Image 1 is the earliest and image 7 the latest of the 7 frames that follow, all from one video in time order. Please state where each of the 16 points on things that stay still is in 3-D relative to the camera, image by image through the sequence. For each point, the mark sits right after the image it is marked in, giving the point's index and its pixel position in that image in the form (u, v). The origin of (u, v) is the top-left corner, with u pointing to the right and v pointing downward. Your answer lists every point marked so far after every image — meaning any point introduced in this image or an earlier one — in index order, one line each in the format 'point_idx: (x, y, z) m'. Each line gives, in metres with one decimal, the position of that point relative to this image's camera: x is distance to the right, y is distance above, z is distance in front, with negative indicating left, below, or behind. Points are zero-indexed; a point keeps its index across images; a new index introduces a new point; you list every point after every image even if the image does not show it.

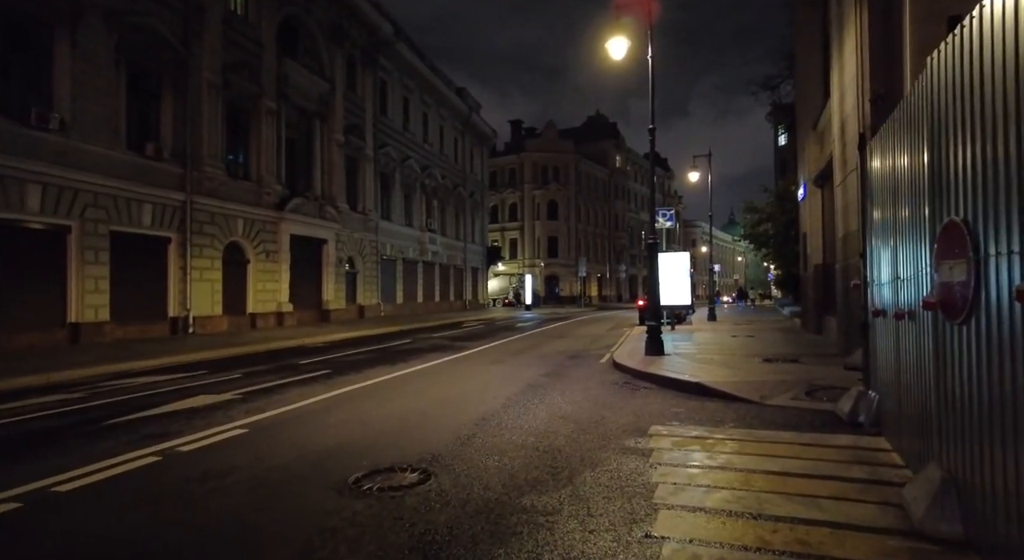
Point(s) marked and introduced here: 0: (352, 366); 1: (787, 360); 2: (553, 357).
0: (-3.9, -2.1, +14.3) m
1: (+5.5, -1.6, +11.6) m
2: (+1.1, -2.0, +14.9) m
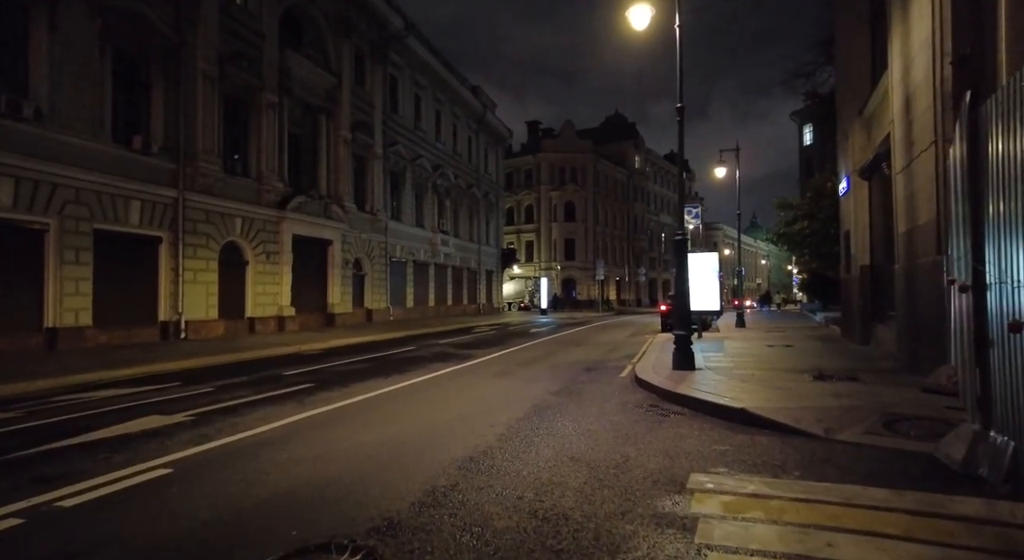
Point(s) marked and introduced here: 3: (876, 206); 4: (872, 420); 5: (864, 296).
0: (-3.8, -2.2, +12.8) m
1: (+5.6, -1.6, +9.7) m
2: (+1.3, -2.1, +13.2) m
3: (+9.7, +2.0, +15.3) m
4: (+4.2, -1.6, +6.8) m
5: (+9.7, -0.4, +15.8) m
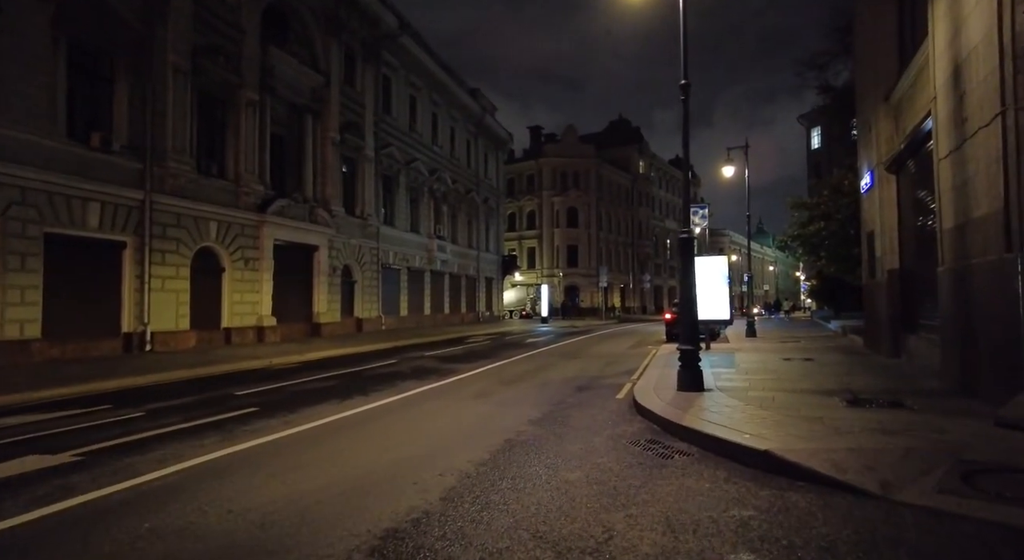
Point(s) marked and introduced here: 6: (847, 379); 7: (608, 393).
0: (-4.2, -2.3, +11.1) m
1: (+5.2, -1.7, +8.0) m
2: (+0.9, -2.2, +11.5) m
3: (+9.4, +1.8, +13.6) m
4: (+3.8, -1.7, +5.1) m
5: (+9.4, -0.6, +14.1) m
6: (+5.9, -1.8, +10.2) m
7: (+1.8, -2.1, +10.8) m
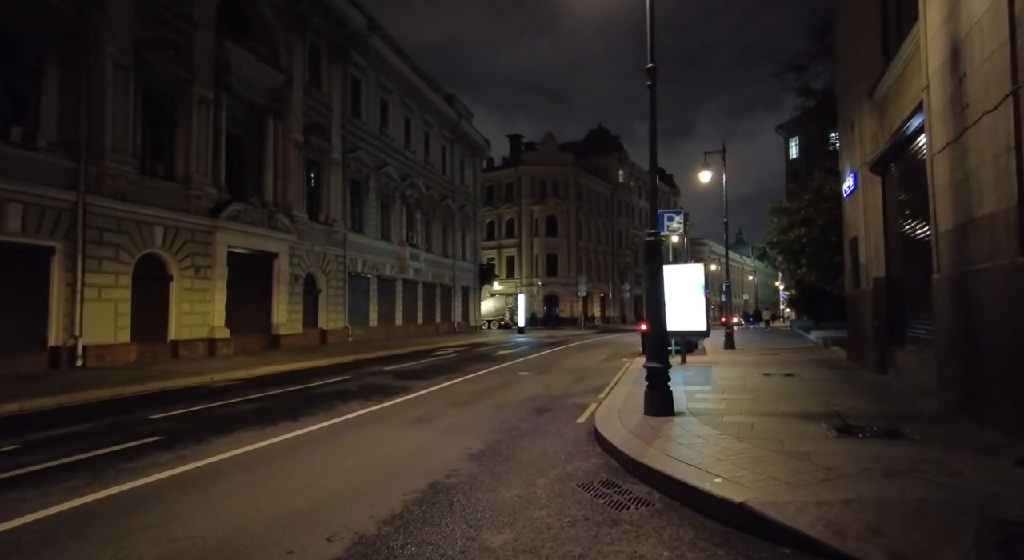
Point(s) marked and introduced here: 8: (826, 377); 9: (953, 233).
0: (-5.0, -2.5, +9.7) m
1: (+4.4, -1.8, +6.9) m
2: (0.0, -2.3, +10.3) m
3: (+8.4, +1.6, +12.7) m
4: (+3.1, -1.7, +3.9) m
5: (+8.4, -0.8, +13.1) m
6: (+5.1, -1.9, +9.1) m
7: (+0.9, -2.3, +9.6) m
8: (+6.8, -2.1, +12.5) m
9: (+6.0, +0.6, +7.8) m
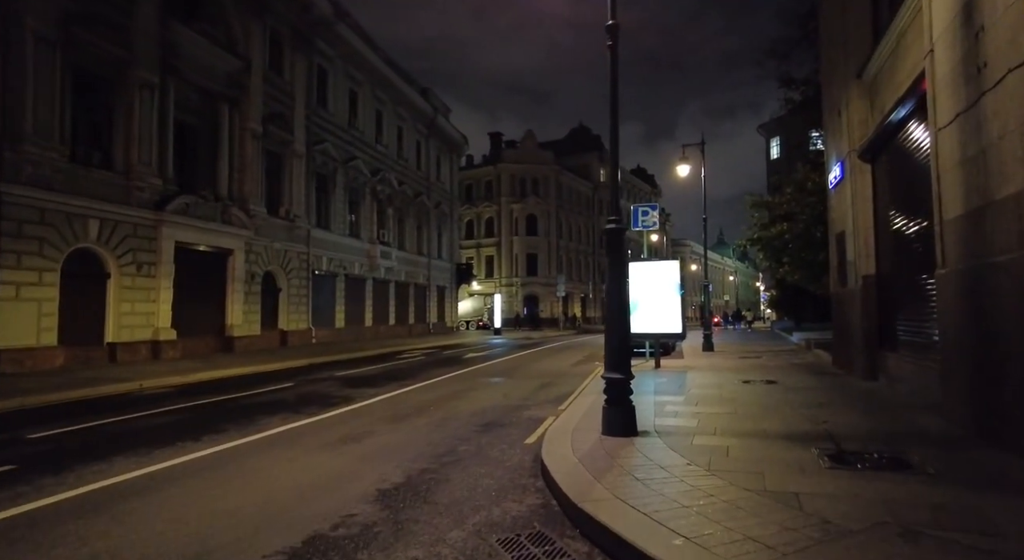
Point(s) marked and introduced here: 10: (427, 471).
0: (-5.9, -2.4, +8.2) m
1: (+3.7, -1.7, +5.7) m
2: (-0.8, -2.3, +8.9) m
3: (+7.5, +1.7, +11.6) m
4: (+2.4, -1.6, +2.6) m
5: (+7.5, -0.7, +12.0) m
6: (+4.3, -1.9, +7.9) m
7: (+0.1, -2.2, +8.3) m
8: (+5.9, -2.0, +11.3) m
9: (+5.2, +0.7, +6.6) m
10: (-0.9, -2.1, +6.4) m
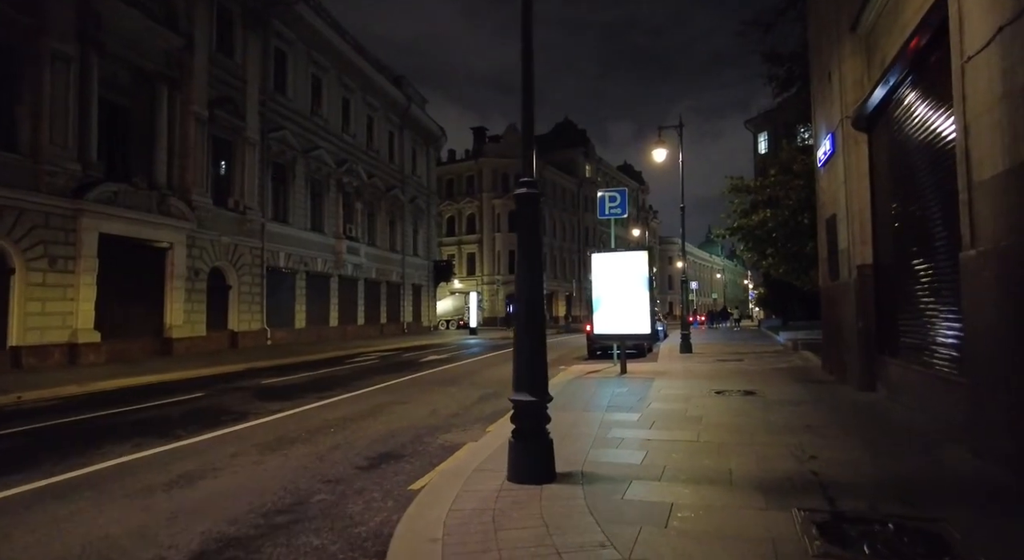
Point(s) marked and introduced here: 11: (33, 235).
0: (-7.0, -2.3, +6.1) m
1: (+2.5, -1.6, +3.8) m
2: (-2.0, -2.1, +6.9) m
3: (+6.3, +1.8, +9.7) m
4: (+1.3, -1.5, +0.7) m
5: (+6.2, -0.6, +10.1) m
6: (+3.1, -1.7, +6.0) m
7: (-1.1, -2.1, +6.3) m
8: (+4.6, -1.9, +9.4) m
9: (+4.0, +0.8, +4.7) m
10: (-2.1, -2.0, +4.4) m
11: (-15.2, +1.5, +18.4) m
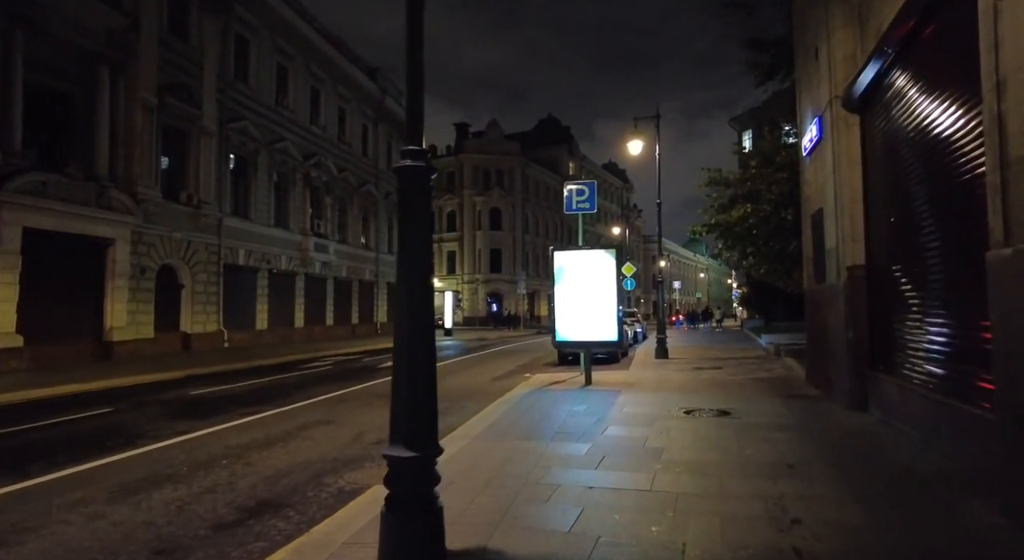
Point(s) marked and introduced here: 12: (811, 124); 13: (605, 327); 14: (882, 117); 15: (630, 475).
0: (-7.9, -2.3, +4.6) m
1: (+1.8, -1.6, +2.4) m
2: (-2.9, -2.2, +5.5) m
3: (+5.4, +1.8, +8.4) m
4: (+0.6, -1.6, -0.7) m
5: (+5.3, -0.6, +8.9) m
6: (+2.3, -1.8, +4.6) m
7: (-1.9, -2.1, +4.8) m
8: (+3.7, -1.9, +8.1) m
9: (+3.2, +0.8, +3.4) m
10: (-2.9, -2.0, +3.0) m
11: (-16.3, +1.5, +16.6) m
12: (+5.7, +2.9, +11.1) m
13: (+2.0, -1.0, +12.3) m
14: (+5.3, +2.3, +8.3) m
15: (+1.1, -1.9, +5.7) m
